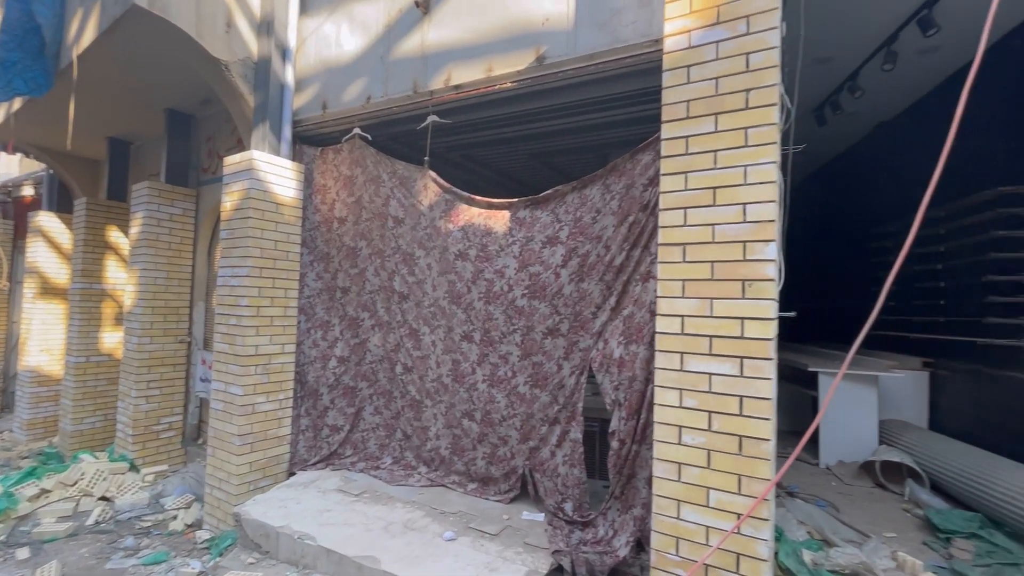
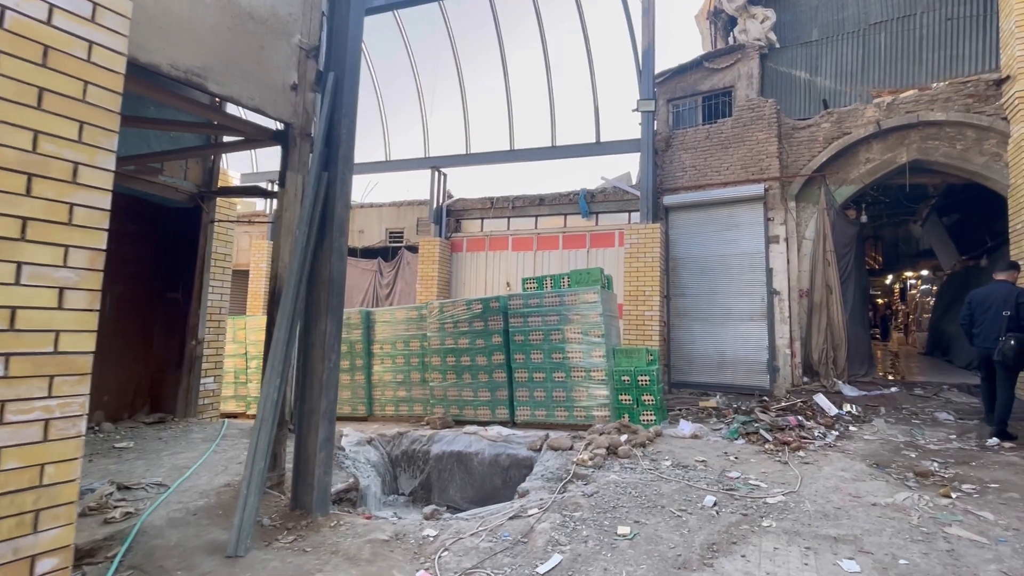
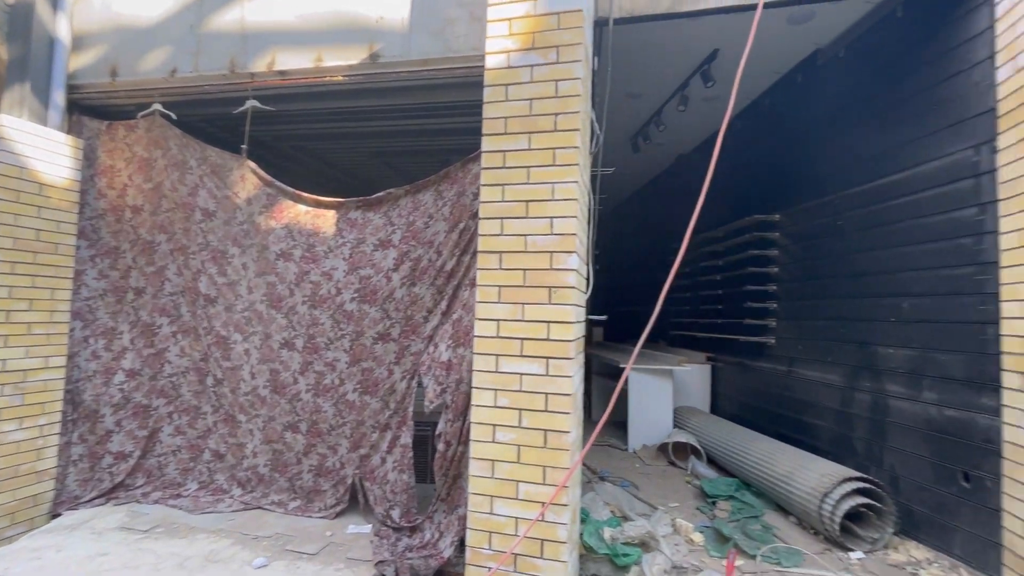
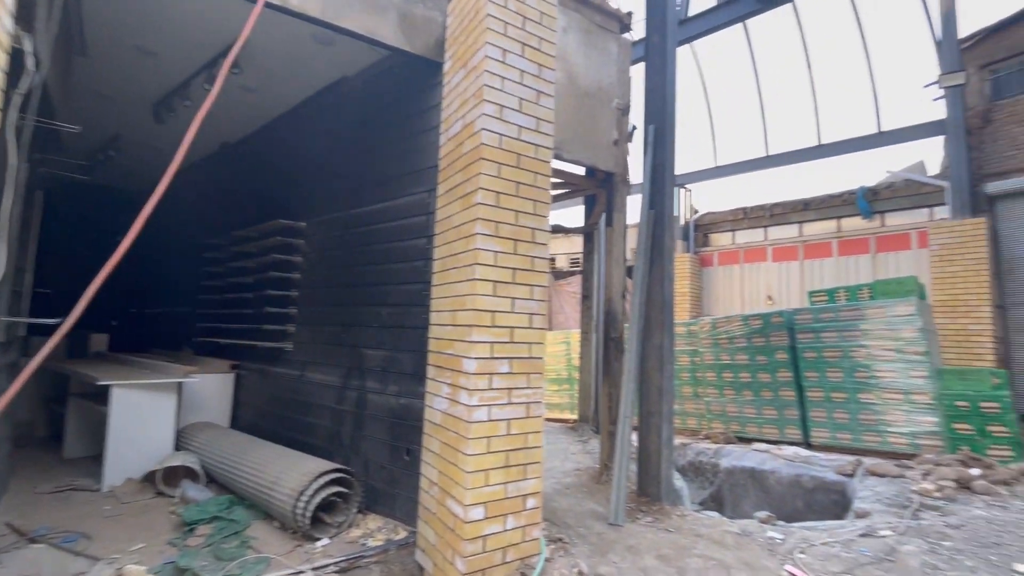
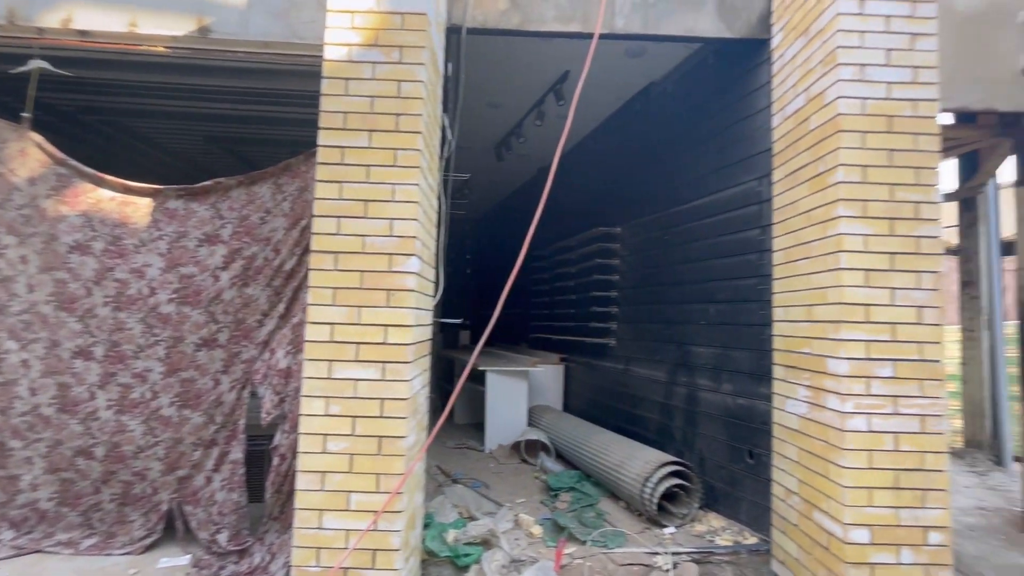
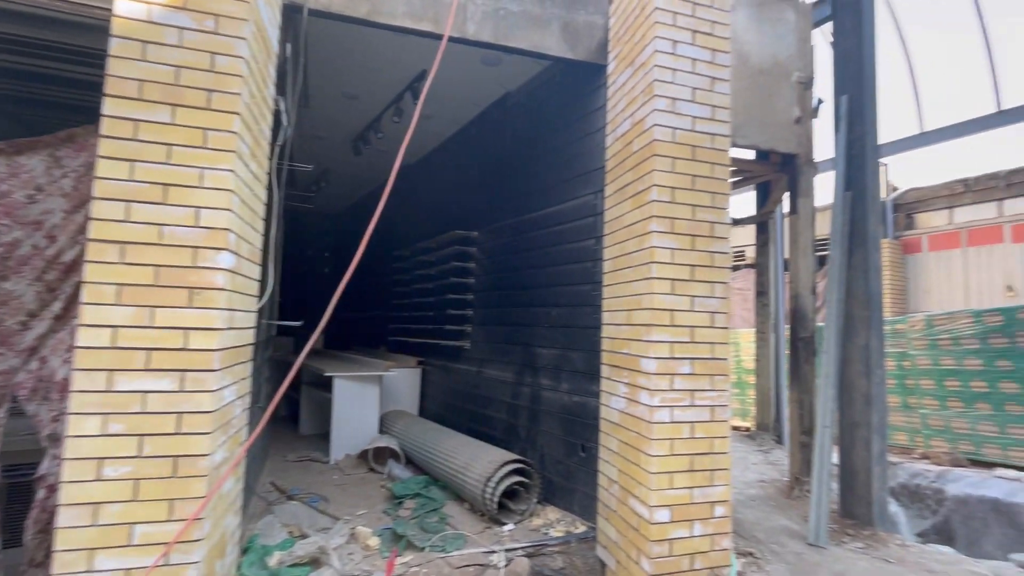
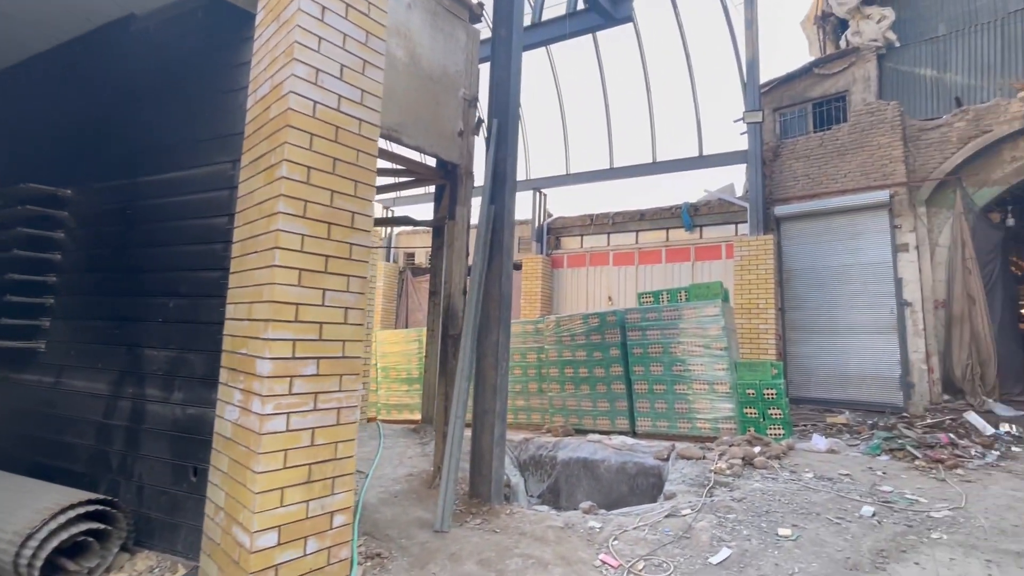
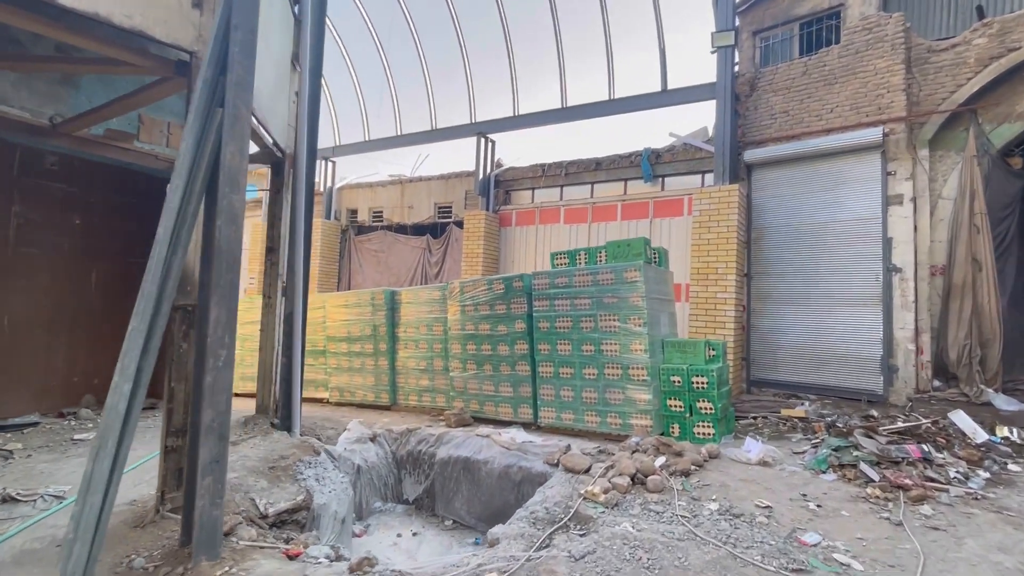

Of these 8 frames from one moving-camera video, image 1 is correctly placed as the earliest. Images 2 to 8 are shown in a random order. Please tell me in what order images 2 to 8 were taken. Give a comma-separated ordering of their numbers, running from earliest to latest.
3, 5, 6, 4, 7, 2, 8
